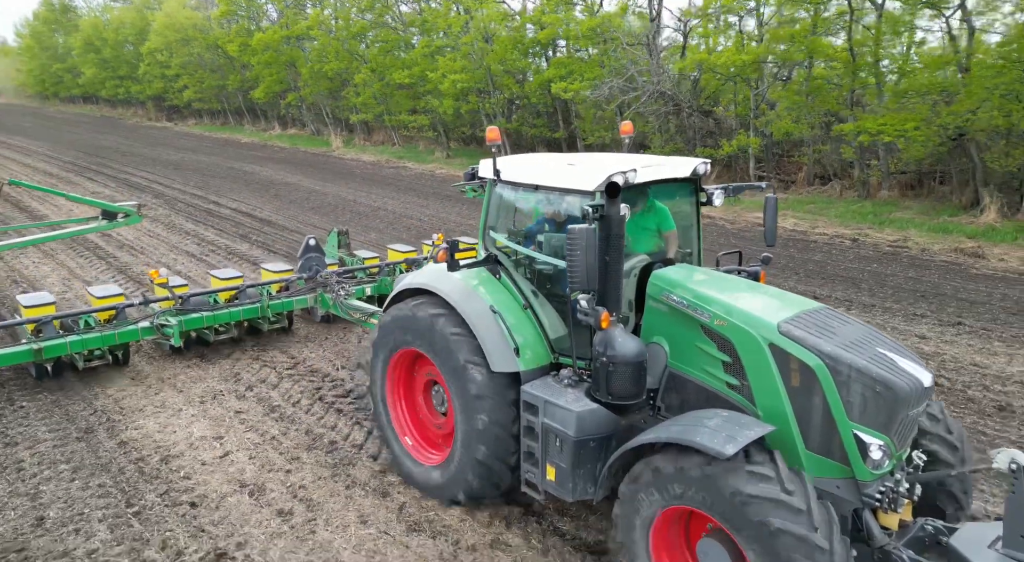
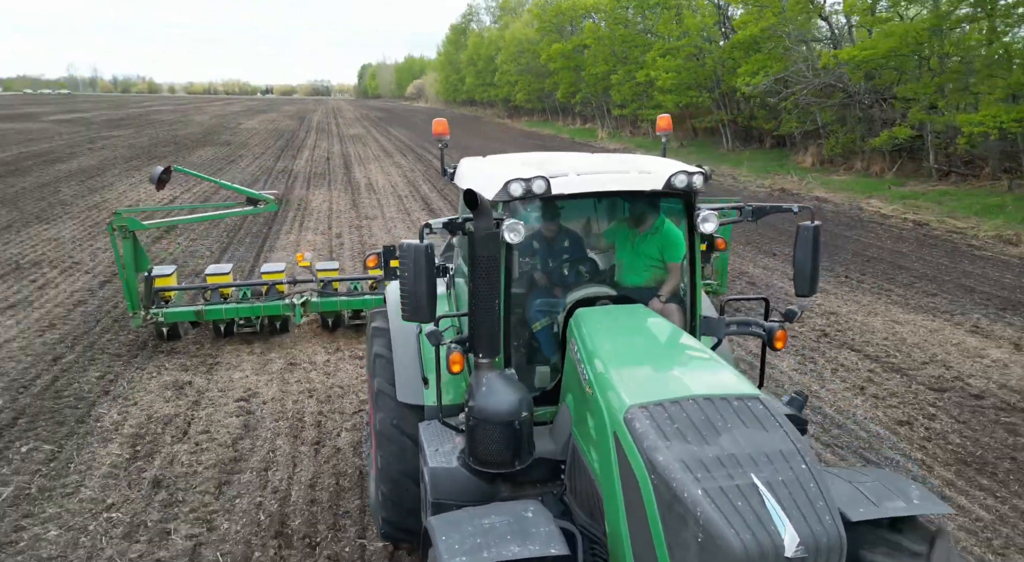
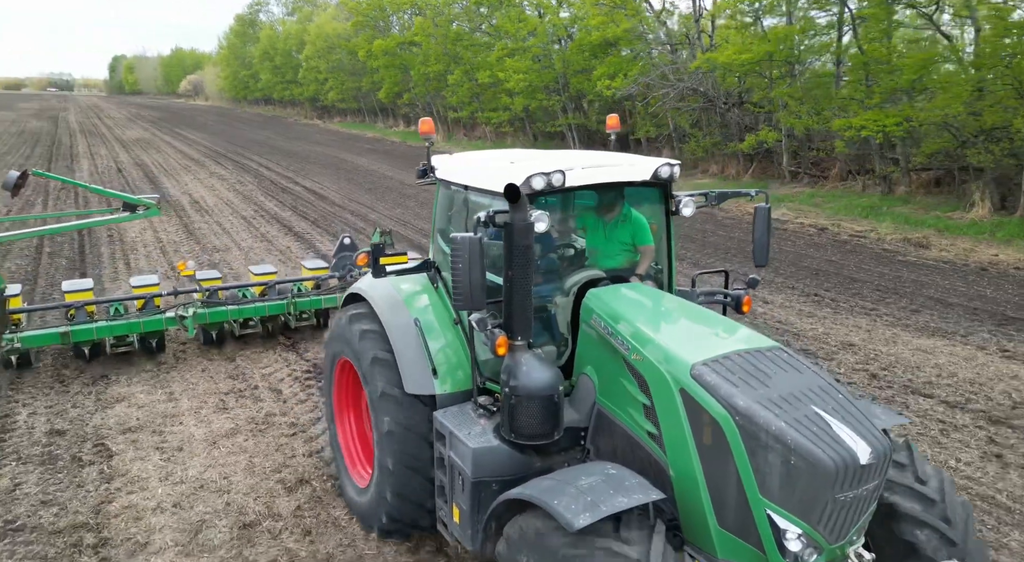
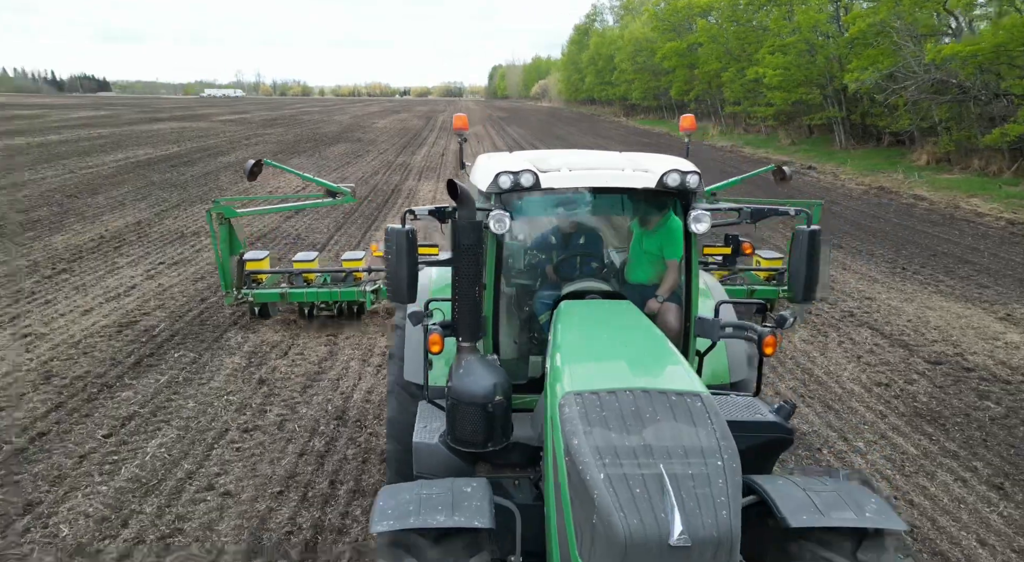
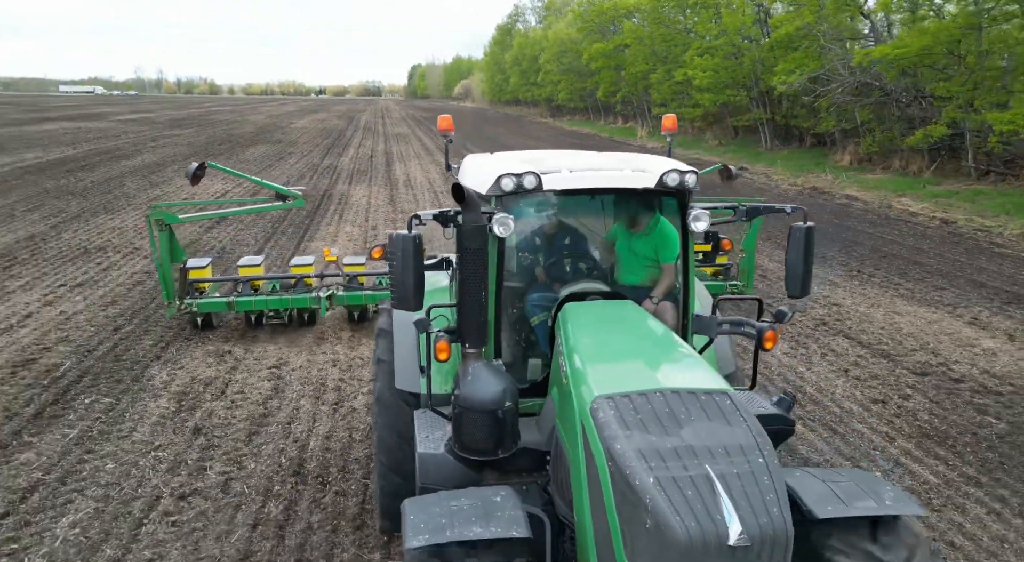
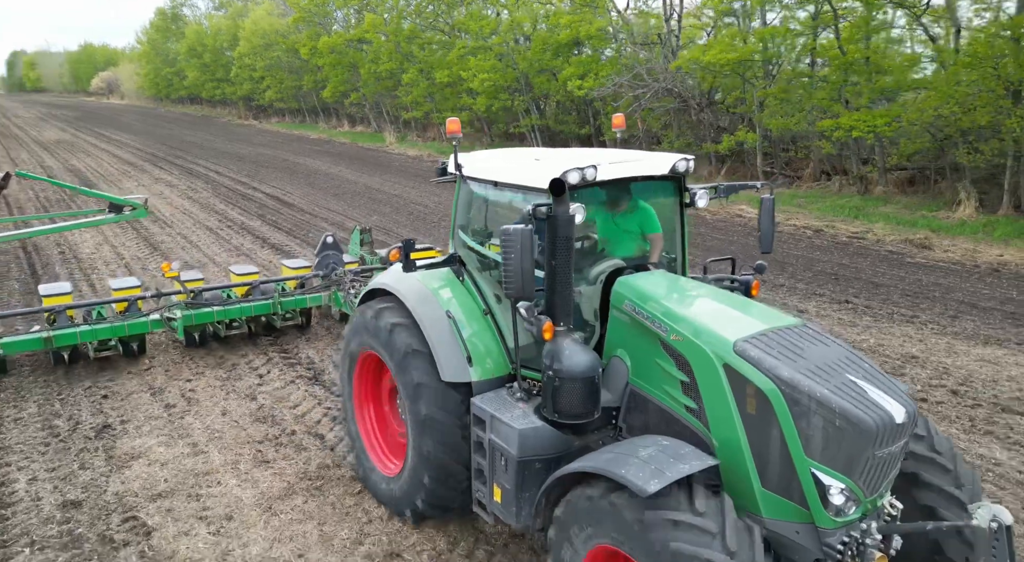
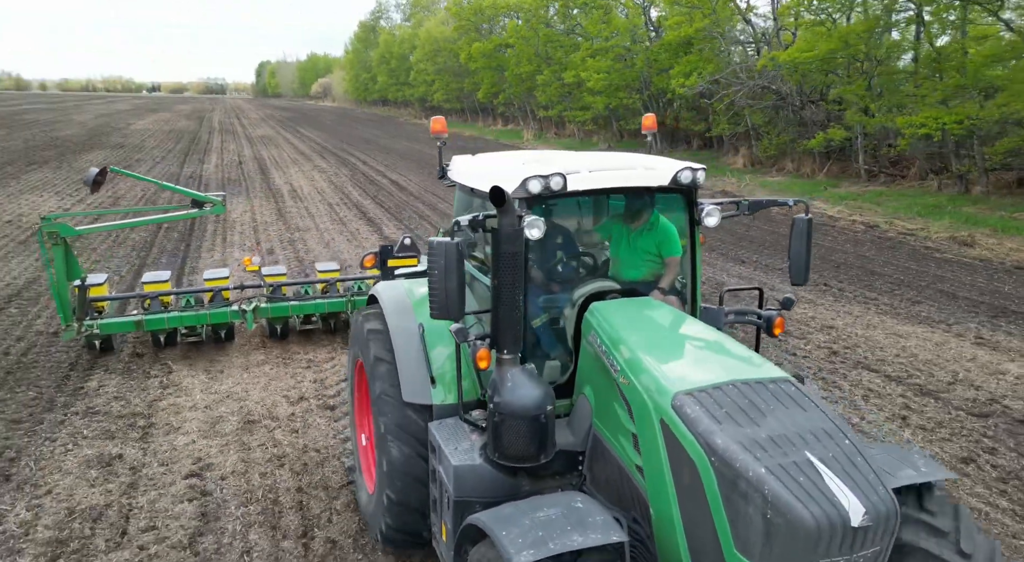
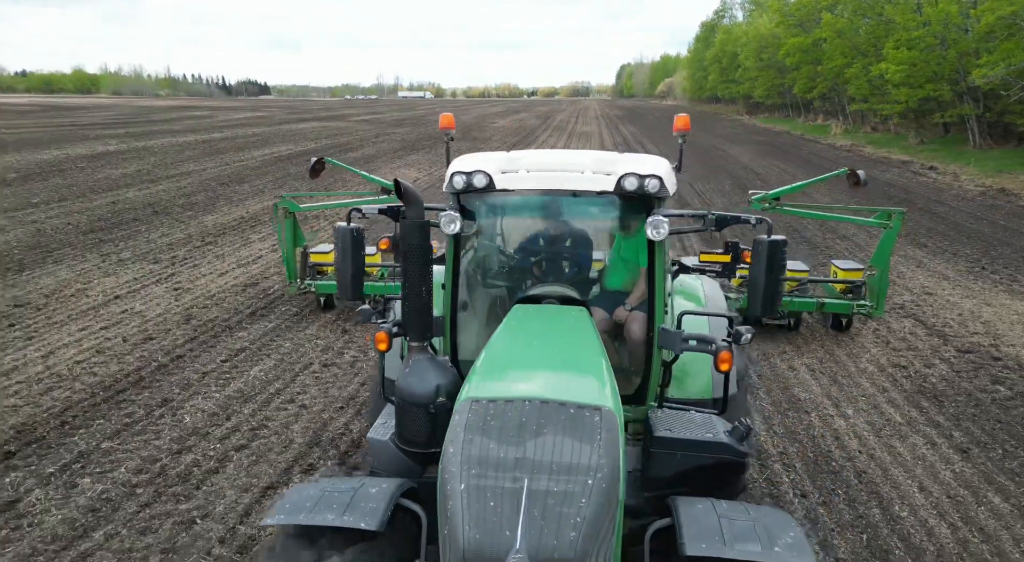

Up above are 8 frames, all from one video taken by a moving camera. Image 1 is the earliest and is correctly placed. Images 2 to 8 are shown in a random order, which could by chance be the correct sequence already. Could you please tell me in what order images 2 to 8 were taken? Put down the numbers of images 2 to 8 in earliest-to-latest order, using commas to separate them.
6, 3, 7, 2, 5, 4, 8
